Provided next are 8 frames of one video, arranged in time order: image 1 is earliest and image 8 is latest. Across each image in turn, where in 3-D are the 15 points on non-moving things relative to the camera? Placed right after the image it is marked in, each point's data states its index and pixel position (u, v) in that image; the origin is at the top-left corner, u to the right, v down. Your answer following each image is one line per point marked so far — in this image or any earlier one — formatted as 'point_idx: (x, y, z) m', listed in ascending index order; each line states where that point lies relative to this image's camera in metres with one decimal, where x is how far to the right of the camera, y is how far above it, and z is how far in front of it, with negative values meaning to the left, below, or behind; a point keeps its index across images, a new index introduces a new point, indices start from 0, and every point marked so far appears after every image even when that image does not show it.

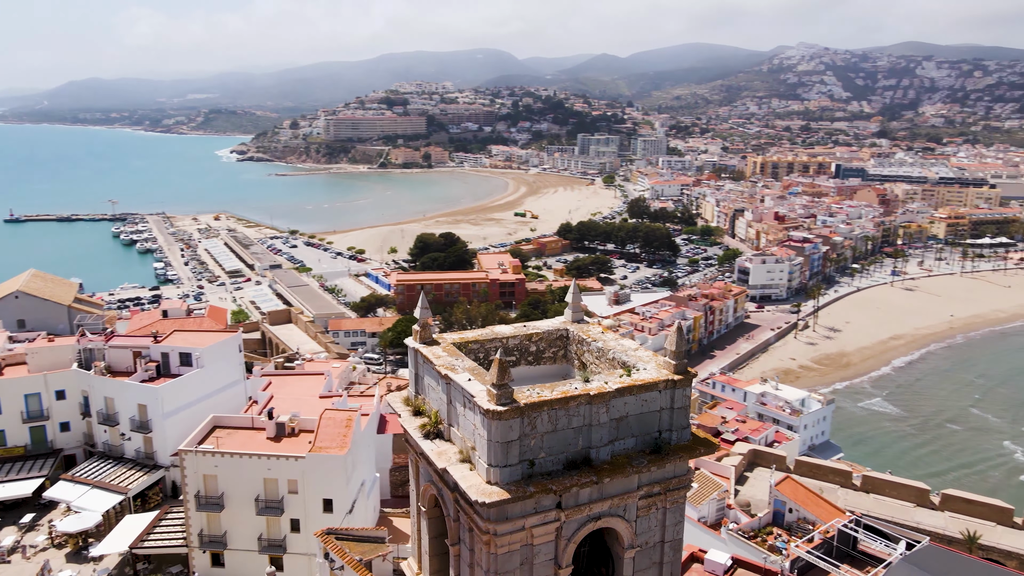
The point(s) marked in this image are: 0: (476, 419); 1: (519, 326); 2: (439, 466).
0: (-0.2, -0.8, +4.5) m
1: (+0.1, -0.3, +5.9) m
2: (-0.4, -1.2, +4.6) m
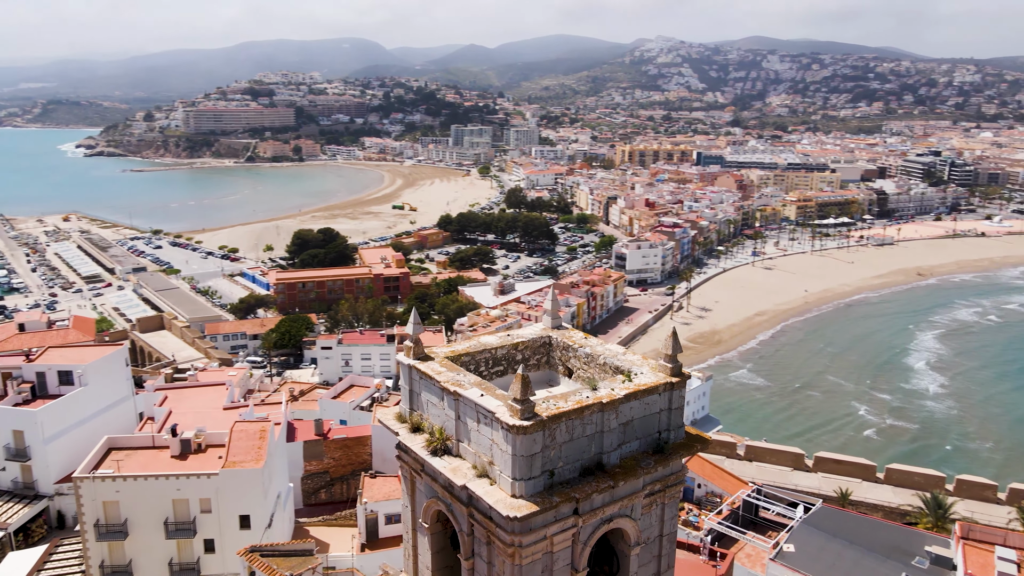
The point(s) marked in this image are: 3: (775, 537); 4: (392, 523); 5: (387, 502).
0: (-0.1, -0.9, +4.6) m
1: (-0.1, -0.4, +6.0) m
2: (-0.3, -1.3, +4.6) m
3: (+6.4, -6.1, +17.6) m
4: (-2.9, -5.8, +17.7) m
5: (-3.1, -5.2, +17.6) m
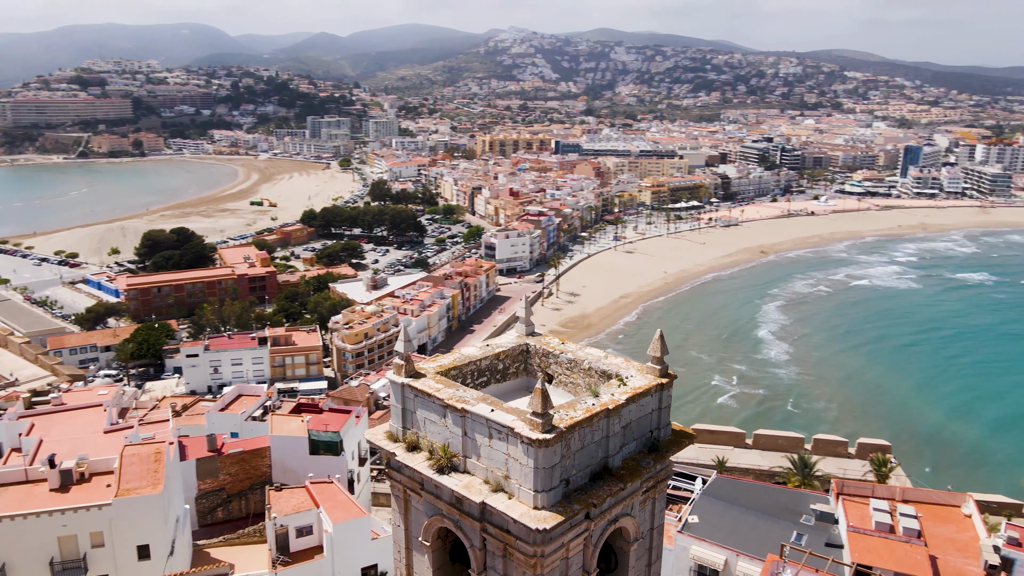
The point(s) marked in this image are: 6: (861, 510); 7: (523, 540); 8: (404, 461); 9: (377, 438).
0: (-0.1, -1.0, +4.6) m
1: (-0.3, -0.5, +6.0) m
2: (-0.2, -1.4, +4.6) m
3: (+4.3, -5.8, +18.7) m
4: (-4.9, -5.9, +17.2) m
5: (-5.0, -5.3, +17.0) m
6: (+8.5, -5.4, +17.5) m
7: (+0.1, -1.6, +4.5) m
8: (-0.7, -1.2, +5.1) m
9: (-1.0, -1.1, +5.4) m
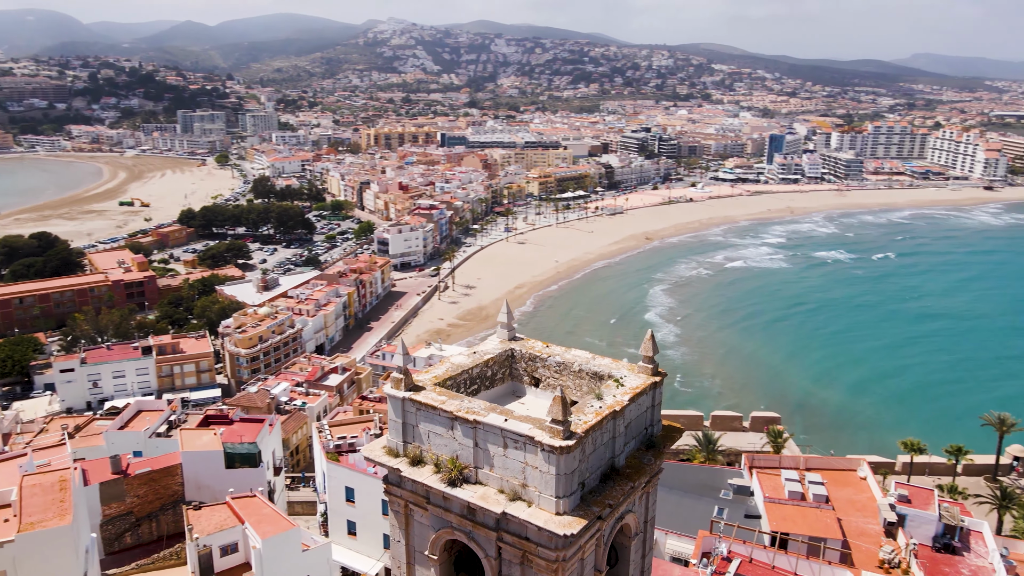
0: (0.0, -1.1, +4.7) m
1: (-0.4, -0.5, +6.0) m
2: (-0.1, -1.4, +4.6) m
3: (+2.5, -5.6, +19.3) m
4: (-6.4, -6.0, +16.4) m
5: (-6.5, -5.5, +16.3) m
6: (+6.8, -5.0, +18.7) m
7: (+0.2, -1.6, +4.6) m
8: (-0.7, -1.3, +5.0) m
9: (-1.0, -1.2, +5.3) m
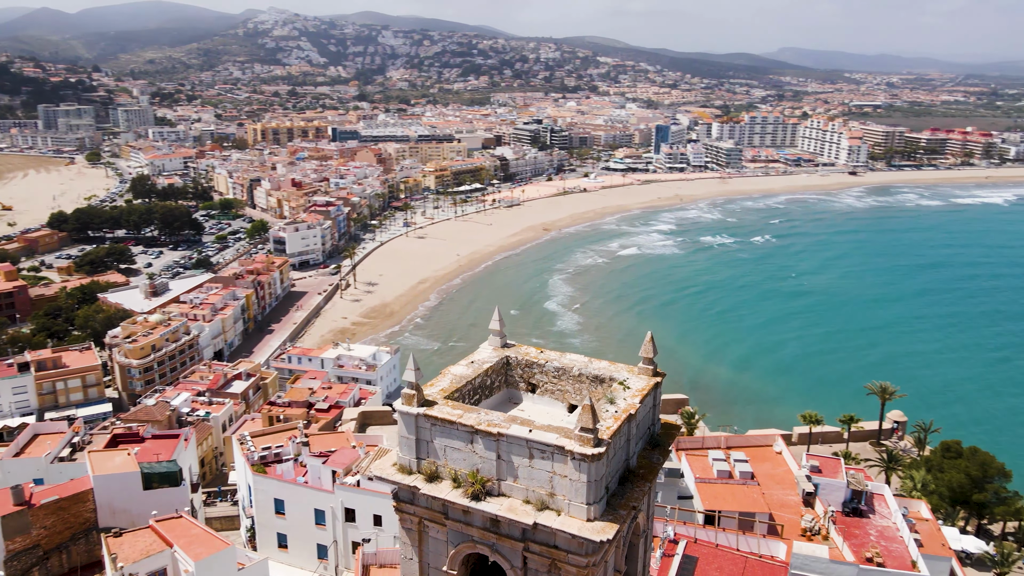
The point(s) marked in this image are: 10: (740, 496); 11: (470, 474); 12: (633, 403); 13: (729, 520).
0: (+0.2, -1.1, +4.7) m
1: (-0.4, -0.6, +5.9) m
2: (0.0, -1.5, +4.6) m
3: (+0.8, -5.4, +19.5) m
4: (-7.6, -6.3, +15.5) m
5: (-7.7, -5.8, +15.4) m
6: (+5.1, -4.7, +19.5) m
7: (+0.4, -1.7, +4.6) m
8: (-0.5, -1.4, +4.9) m
9: (-0.9, -1.3, +5.2) m
10: (+5.6, -5.1, +17.9) m
11: (-0.3, -1.3, +4.9) m
12: (+0.8, -0.8, +5.1) m
13: (+5.1, -5.5, +17.1) m
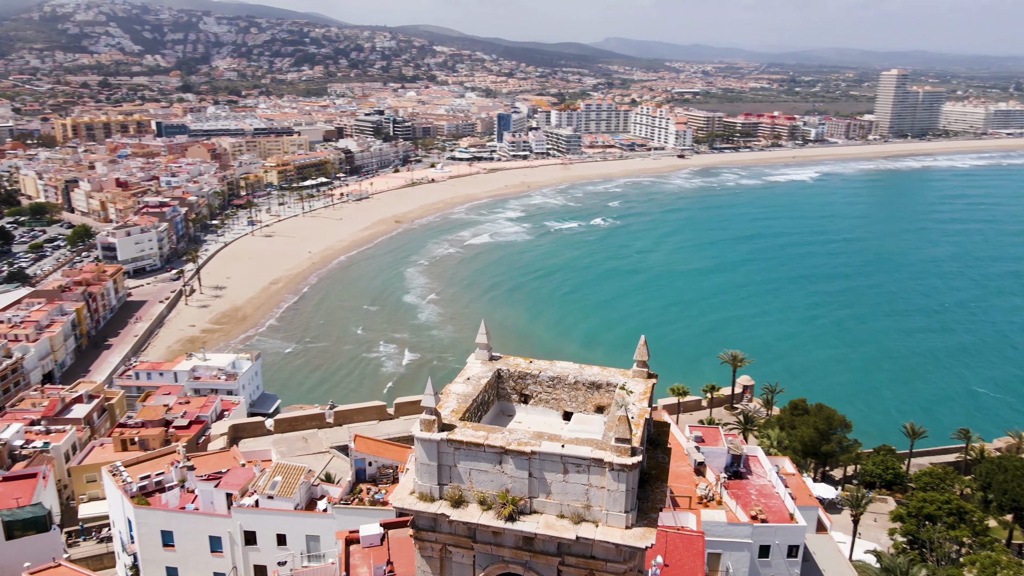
0: (+0.4, -1.2, +4.7) m
1: (-0.5, -0.7, +5.8) m
2: (+0.3, -1.6, +4.7) m
3: (-1.7, -5.4, +19.5) m
4: (-9.0, -6.8, +13.9) m
5: (-9.2, -6.2, +13.7) m
6: (+2.5, -4.4, +20.3) m
7: (+0.6, -1.8, +4.7) m
8: (-0.4, -1.5, +4.8) m
9: (-0.7, -1.5, +5.0) m
10: (+3.4, -4.8, +18.8) m
11: (-0.1, -1.4, +4.8) m
12: (+0.9, -0.9, +5.3) m
13: (+3.1, -5.2, +17.9) m
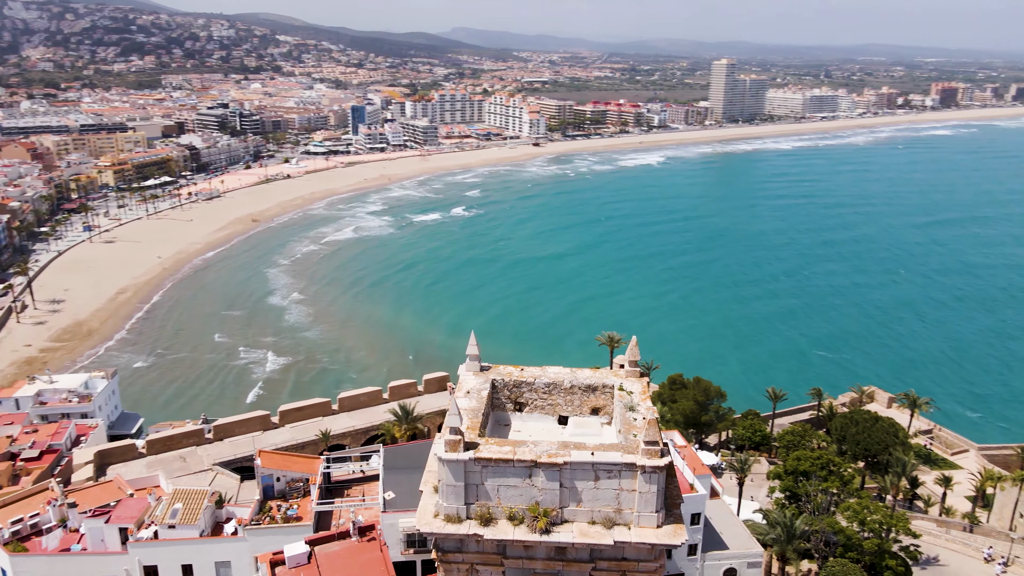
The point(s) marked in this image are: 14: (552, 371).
0: (+0.6, -1.3, +4.8) m
1: (-0.5, -0.8, +5.7) m
2: (+0.5, -1.7, +4.7) m
3: (-3.9, -5.4, +19.0) m
4: (-10.0, -7.3, +12.3) m
5: (-10.1, -6.8, +12.0) m
6: (0.0, -4.2, +20.5) m
7: (+0.8, -1.8, +4.8) m
8: (-0.2, -1.6, +4.8) m
9: (-0.6, -1.6, +4.8) m
10: (+1.2, -4.6, +19.2) m
11: (+0.1, -1.5, +4.8) m
12: (+0.9, -0.9, +5.4) m
13: (+1.0, -5.0, +18.3) m
14: (+0.2, -0.7, +6.2) m
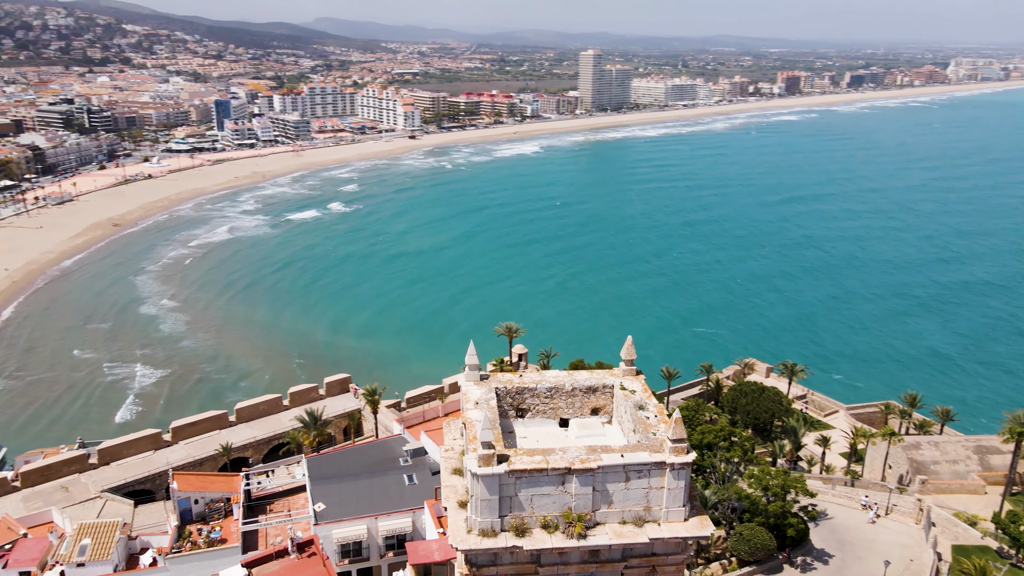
0: (+0.8, -1.3, +4.9) m
1: (-0.5, -0.9, +5.6) m
2: (+0.7, -1.7, +4.8) m
3: (-5.6, -5.6, +18.3) m
4: (-10.5, -7.8, +10.7) m
5: (-10.6, -7.3, +10.5) m
6: (-2.1, -4.2, +20.4) m
7: (+1.0, -1.8, +5.0) m
8: (+0.1, -1.7, +4.8) m
9: (-0.3, -1.7, +4.8) m
10: (-0.7, -4.5, +19.3) m
11: (+0.3, -1.5, +4.9) m
12: (+1.0, -0.9, +5.6) m
13: (-0.7, -4.9, +18.4) m
14: (+0.2, -0.7, +6.2) m
